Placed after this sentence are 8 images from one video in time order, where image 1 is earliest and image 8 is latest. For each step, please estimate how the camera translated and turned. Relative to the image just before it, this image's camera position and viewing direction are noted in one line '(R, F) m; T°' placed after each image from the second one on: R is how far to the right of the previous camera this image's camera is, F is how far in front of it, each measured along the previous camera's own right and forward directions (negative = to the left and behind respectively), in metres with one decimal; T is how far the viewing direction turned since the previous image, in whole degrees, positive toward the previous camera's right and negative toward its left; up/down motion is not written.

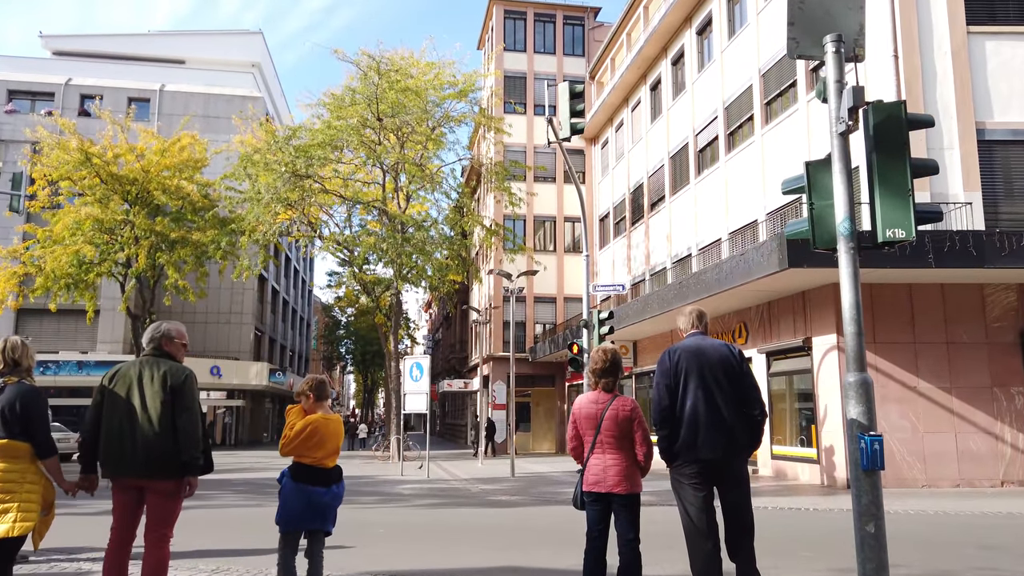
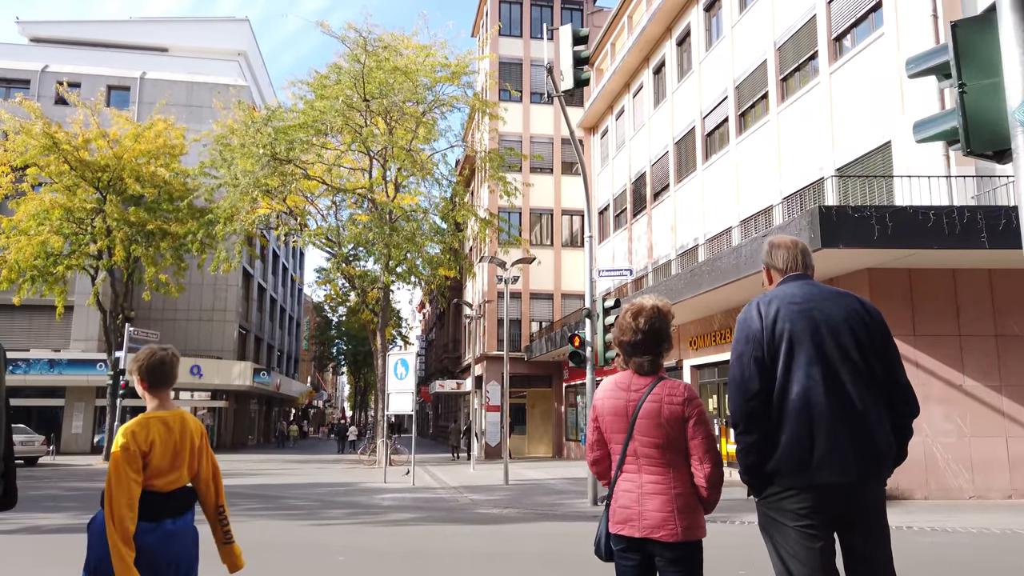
(0.0, +1.6) m; 0°
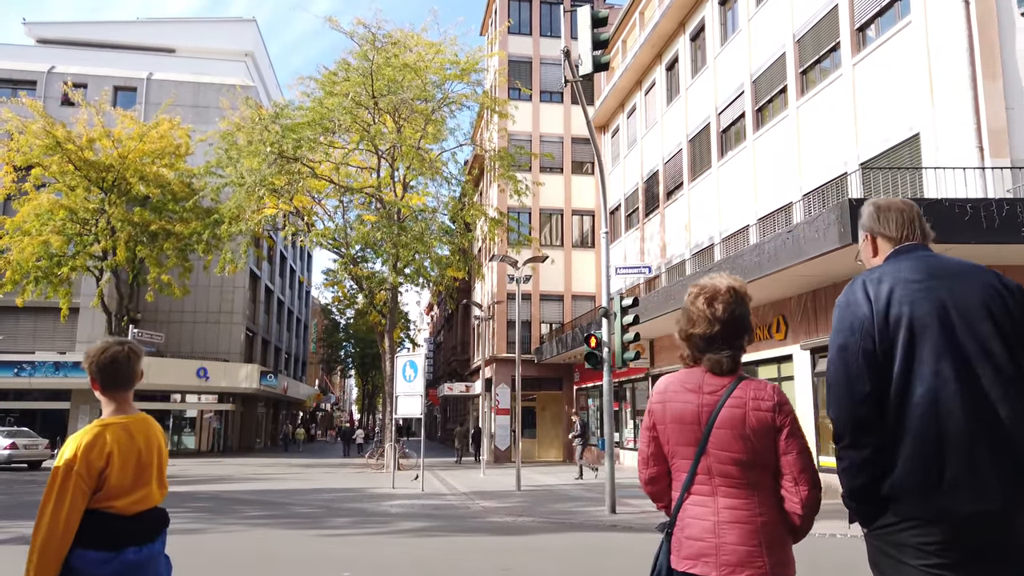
(-0.1, +0.5) m; -1°
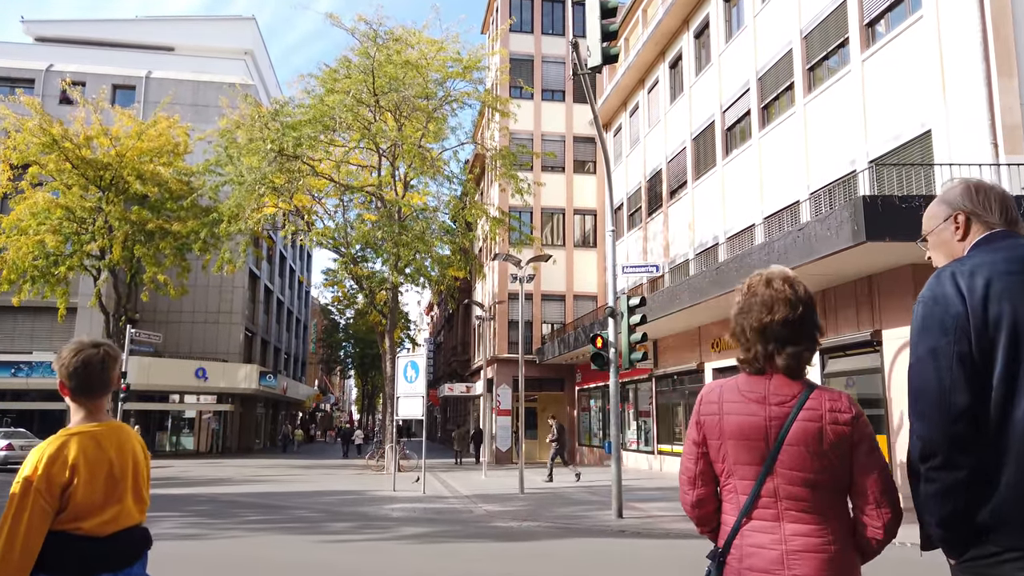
(-0.1, +0.3) m; 0°
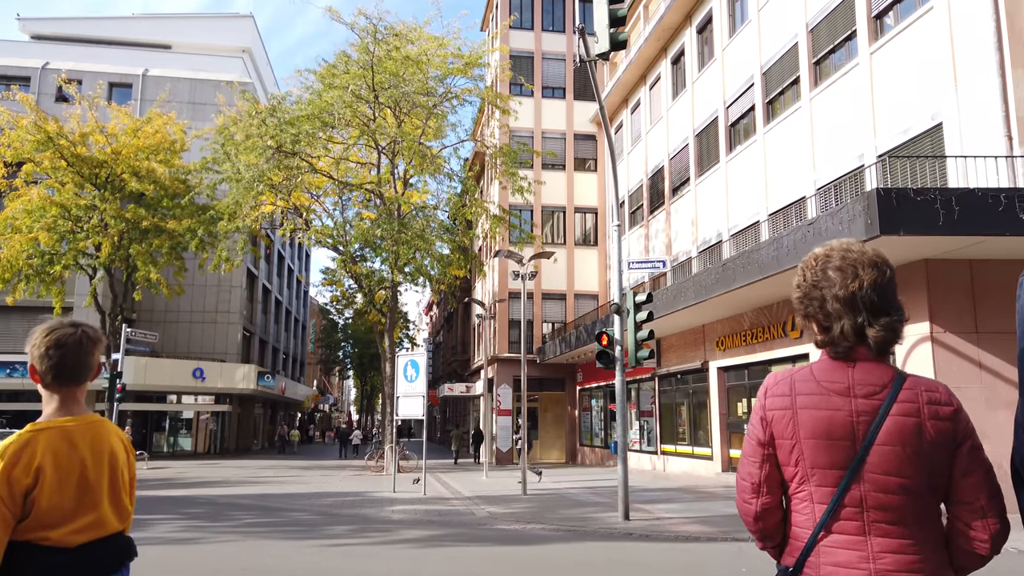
(-0.1, +0.3) m; 0°
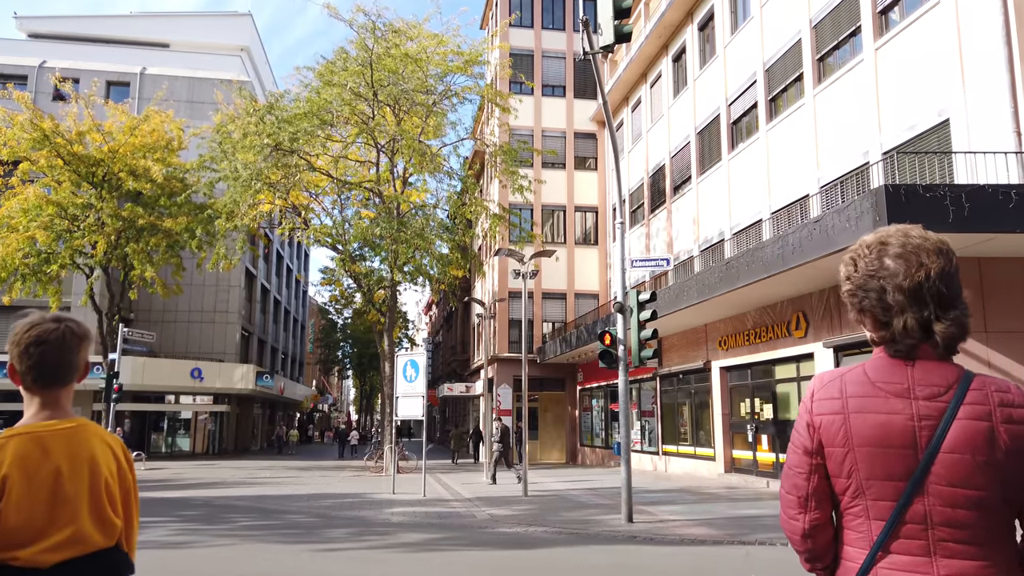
(0.0, +0.2) m; 0°
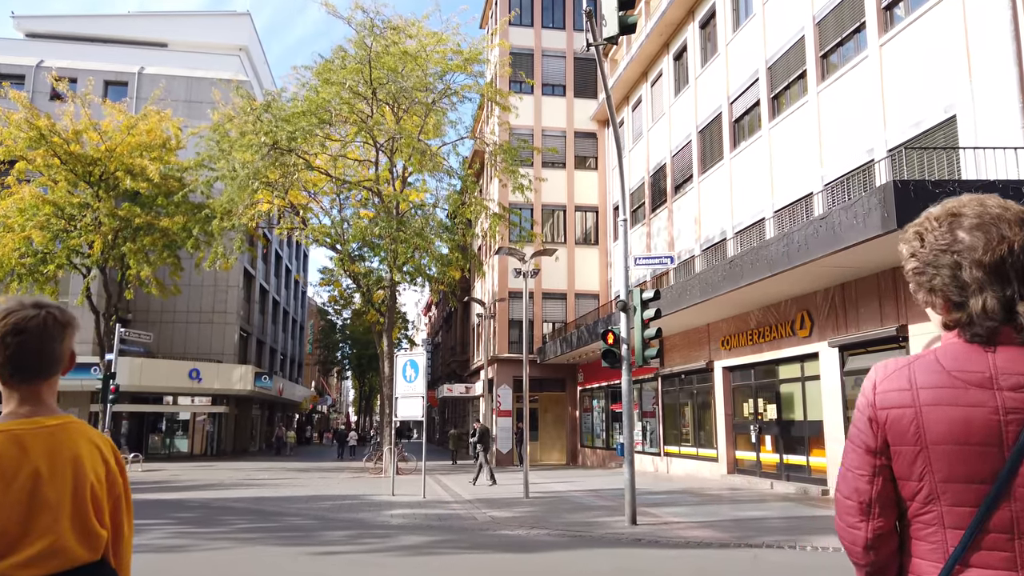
(0.0, +0.2) m; 0°
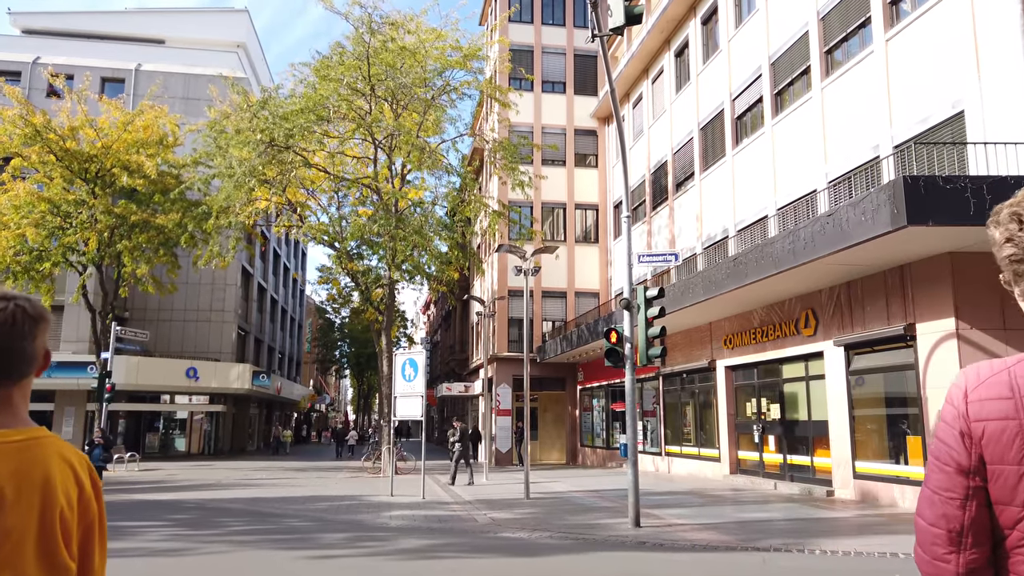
(0.0, +0.2) m; 0°
